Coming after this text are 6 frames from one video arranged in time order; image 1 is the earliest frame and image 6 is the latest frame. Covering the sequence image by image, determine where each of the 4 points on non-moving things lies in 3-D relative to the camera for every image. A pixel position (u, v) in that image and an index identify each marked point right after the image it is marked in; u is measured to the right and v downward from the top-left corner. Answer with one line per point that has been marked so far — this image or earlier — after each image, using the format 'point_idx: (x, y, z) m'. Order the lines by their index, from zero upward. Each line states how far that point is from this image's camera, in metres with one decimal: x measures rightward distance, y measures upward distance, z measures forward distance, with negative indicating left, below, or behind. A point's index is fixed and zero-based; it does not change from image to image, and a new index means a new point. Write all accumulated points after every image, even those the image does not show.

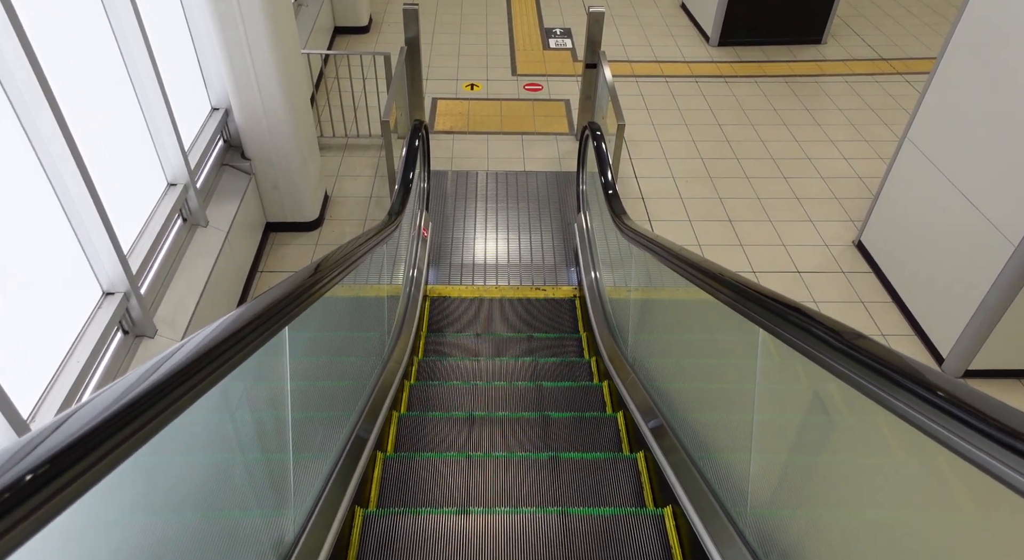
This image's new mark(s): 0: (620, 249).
0: (+0.6, +0.2, +3.6) m
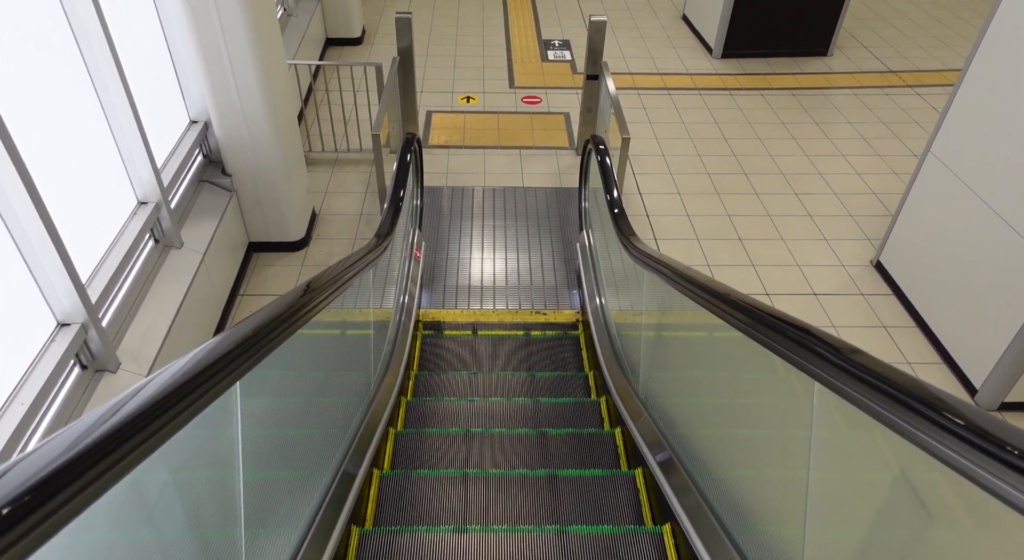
0: (+0.6, +0.1, +3.3) m
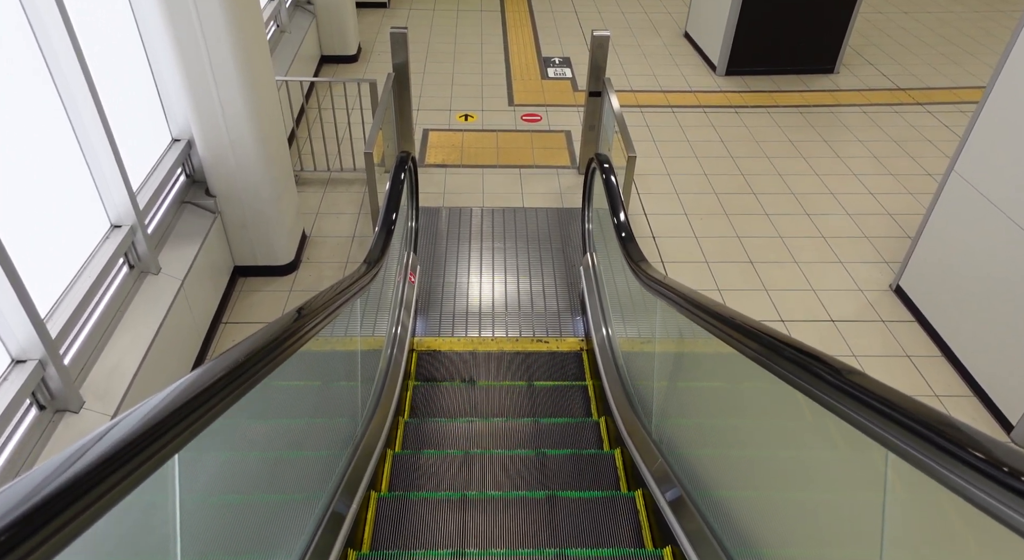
0: (+0.6, -0.1, +3.1) m
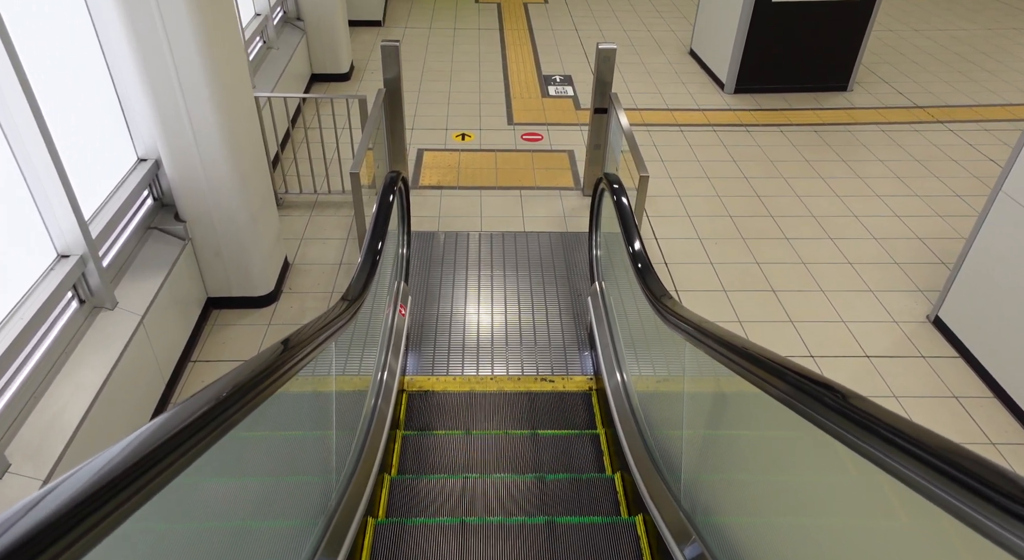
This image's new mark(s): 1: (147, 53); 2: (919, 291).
0: (+0.6, -0.2, +2.7) m
1: (-1.6, +1.0, +2.9) m
2: (+2.4, -0.1, +3.9) m
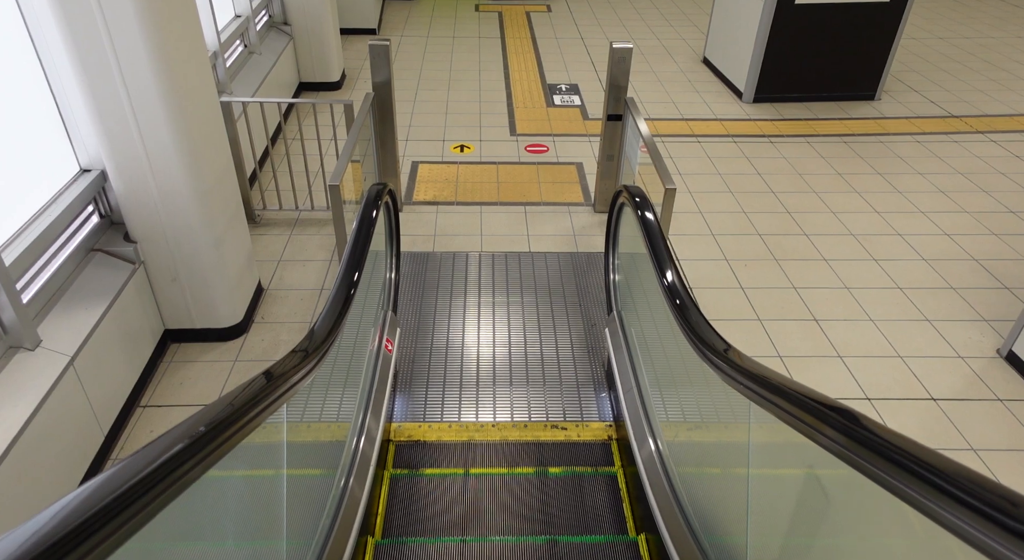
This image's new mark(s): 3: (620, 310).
0: (+0.6, -0.3, +2.2) m
1: (-1.6, +0.9, +2.5) m
2: (+2.5, -0.2, +3.4) m
3: (+0.5, -0.1, +3.3) m
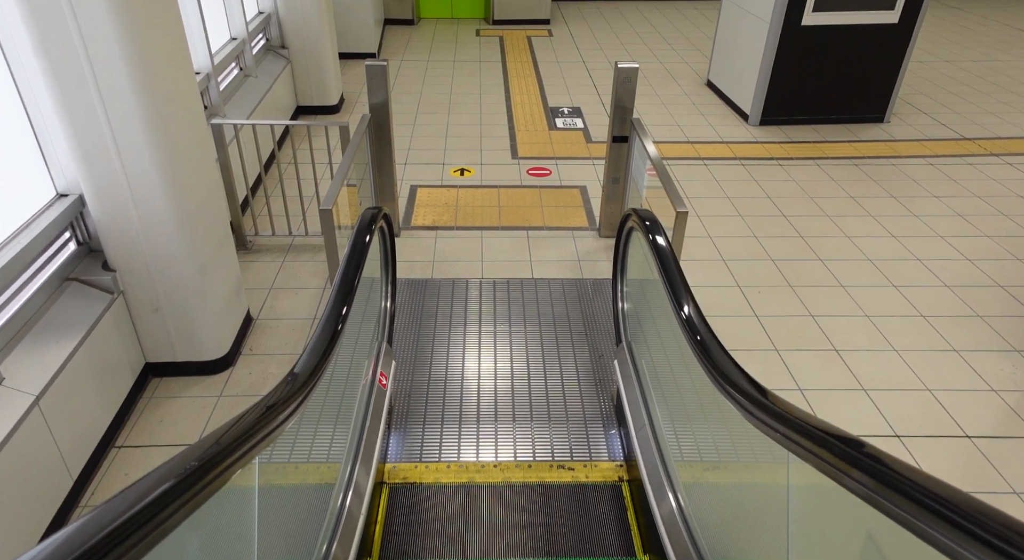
0: (+0.6, -0.4, +2.0) m
1: (-1.6, +0.8, +2.3) m
2: (+2.5, -0.4, +3.3) m
3: (+0.5, -0.3, +3.1) m
